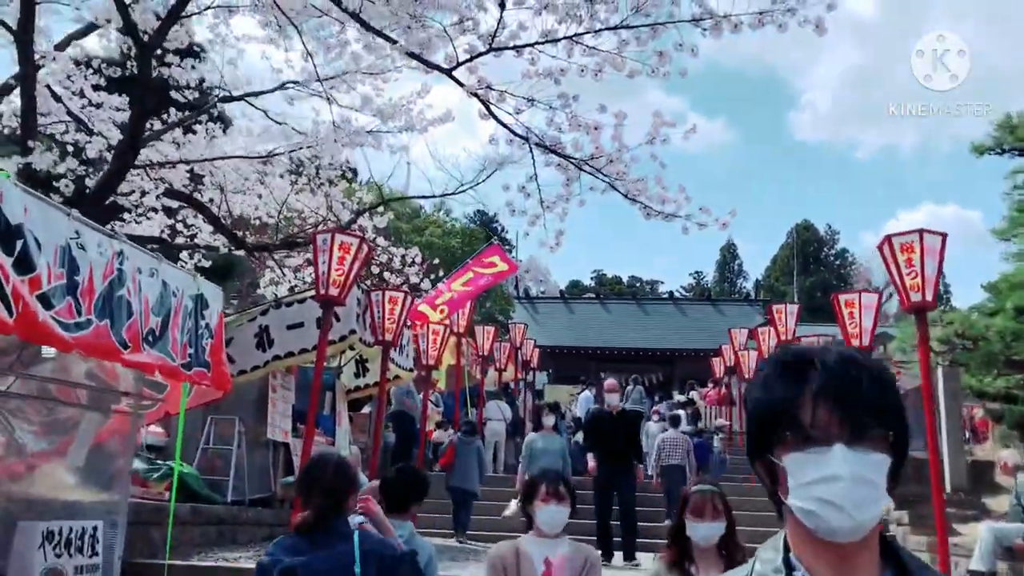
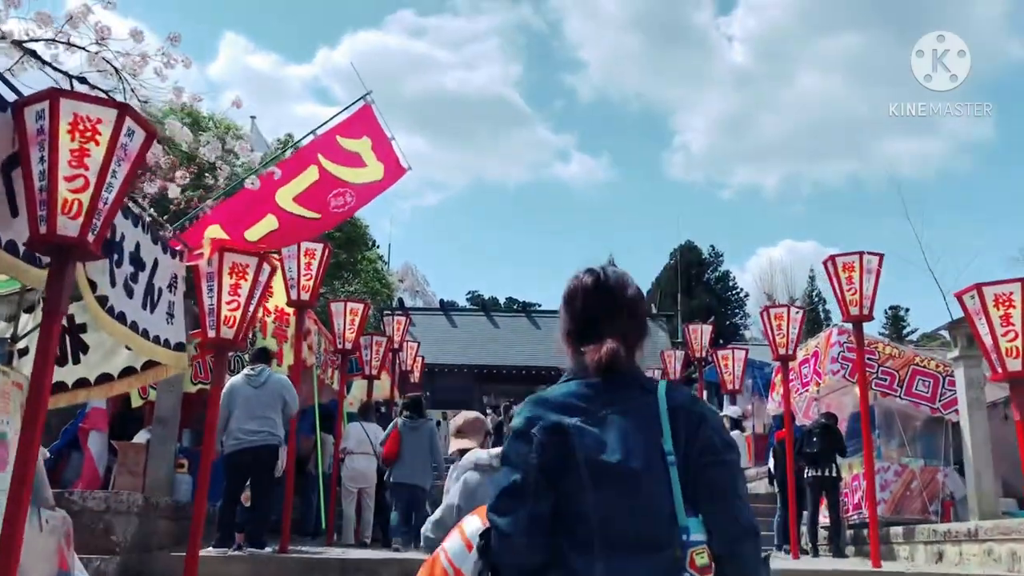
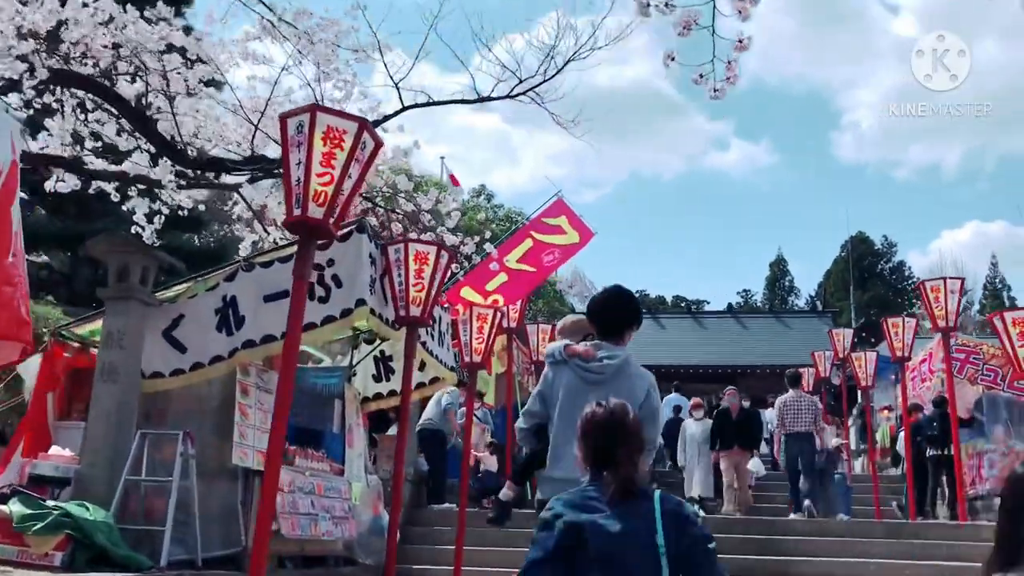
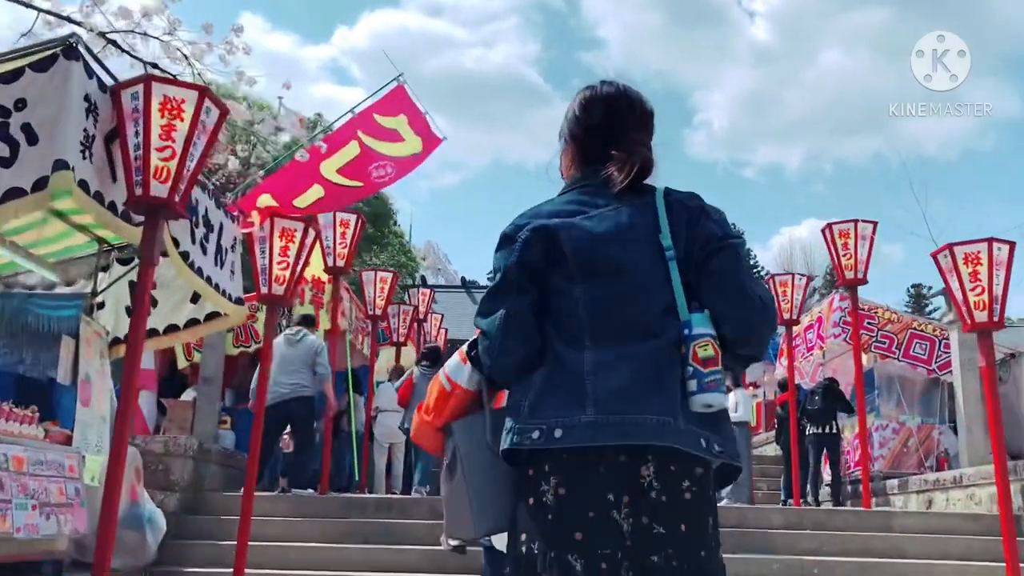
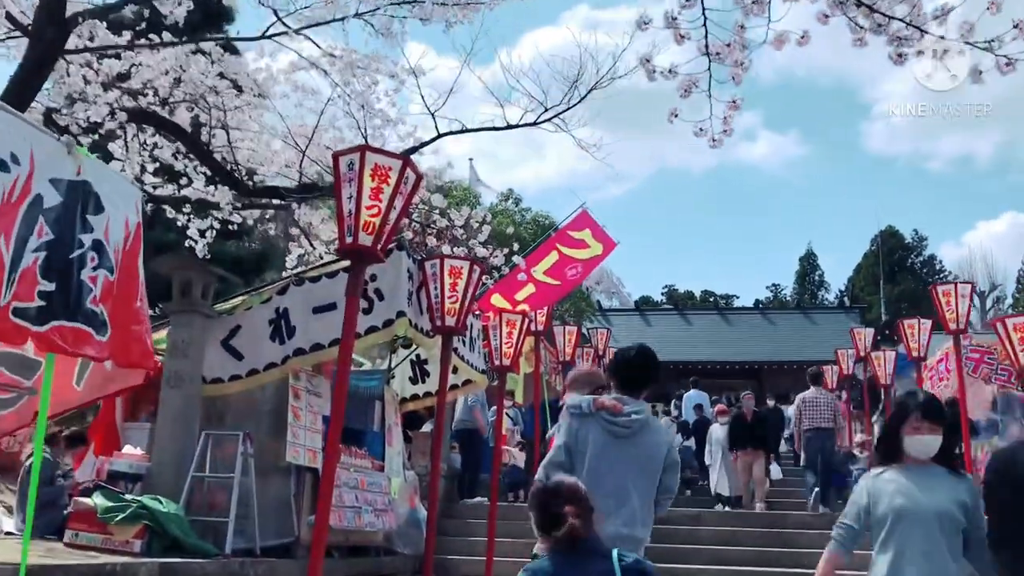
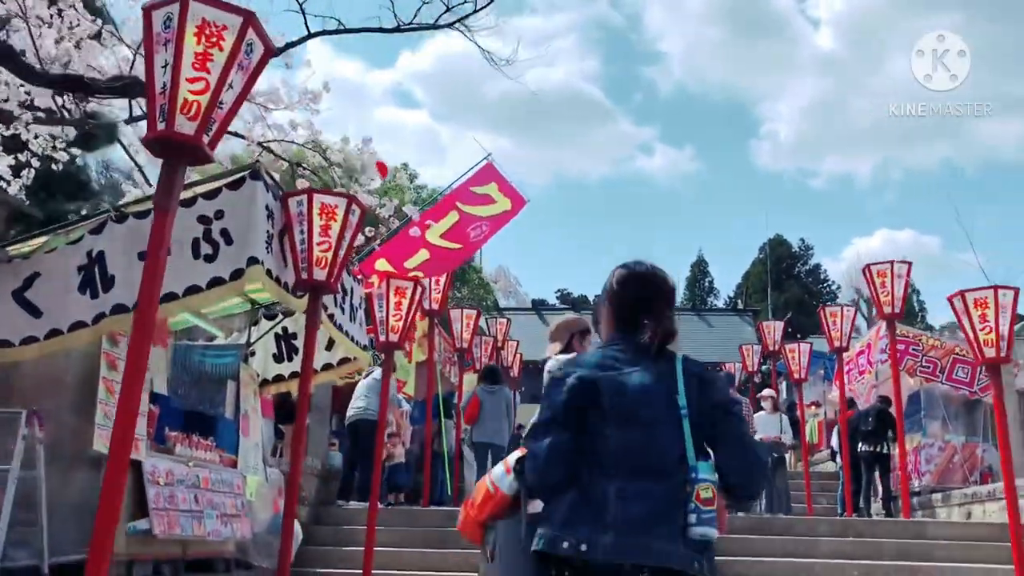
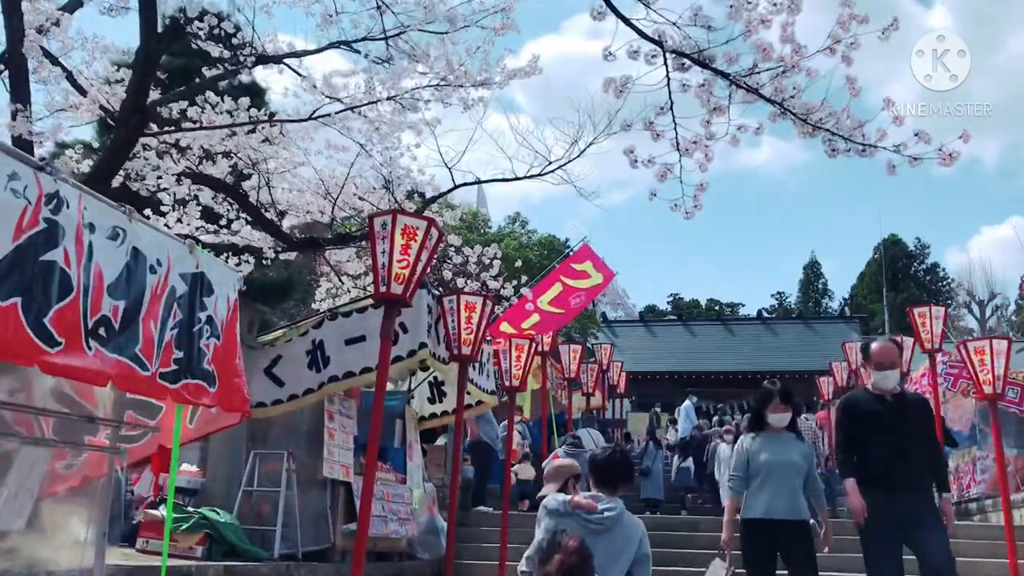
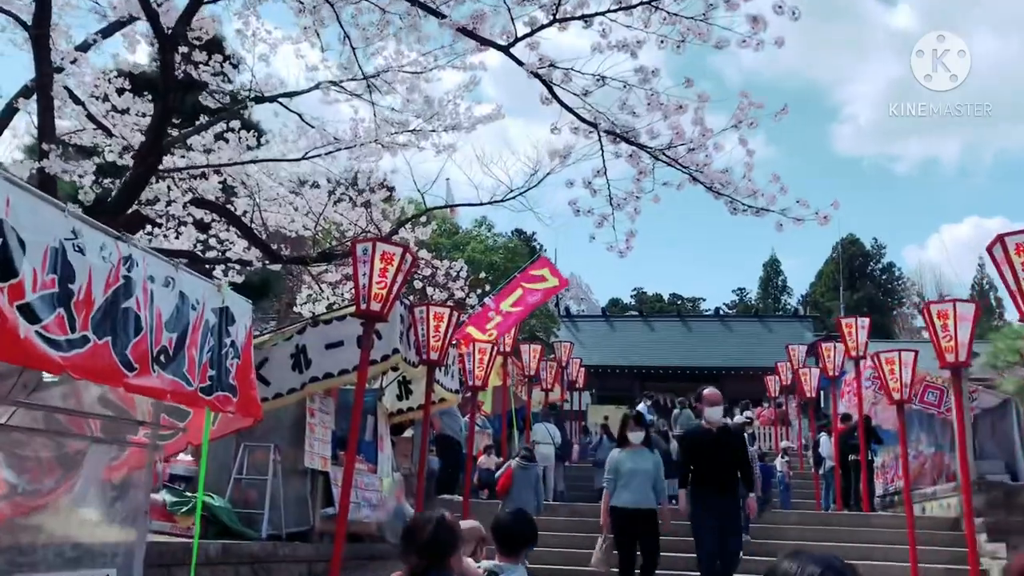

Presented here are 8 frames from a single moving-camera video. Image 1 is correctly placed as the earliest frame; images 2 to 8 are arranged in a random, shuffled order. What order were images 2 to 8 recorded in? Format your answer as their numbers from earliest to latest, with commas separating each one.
8, 7, 5, 3, 6, 4, 2
